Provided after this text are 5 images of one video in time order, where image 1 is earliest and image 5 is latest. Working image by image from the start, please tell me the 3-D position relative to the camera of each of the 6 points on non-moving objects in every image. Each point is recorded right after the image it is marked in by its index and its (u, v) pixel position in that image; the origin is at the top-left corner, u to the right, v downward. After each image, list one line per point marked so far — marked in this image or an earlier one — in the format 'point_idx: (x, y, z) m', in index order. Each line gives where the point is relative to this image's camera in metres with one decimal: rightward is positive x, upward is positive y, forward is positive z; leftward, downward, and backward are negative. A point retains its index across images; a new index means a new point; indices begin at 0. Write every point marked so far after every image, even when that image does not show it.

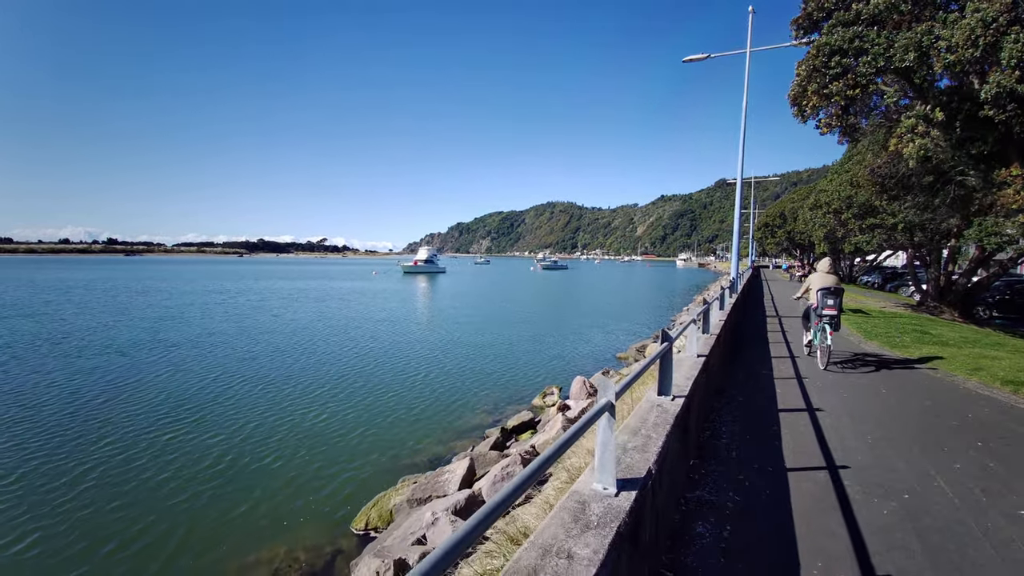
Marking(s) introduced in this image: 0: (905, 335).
0: (+9.3, -1.1, +11.7) m
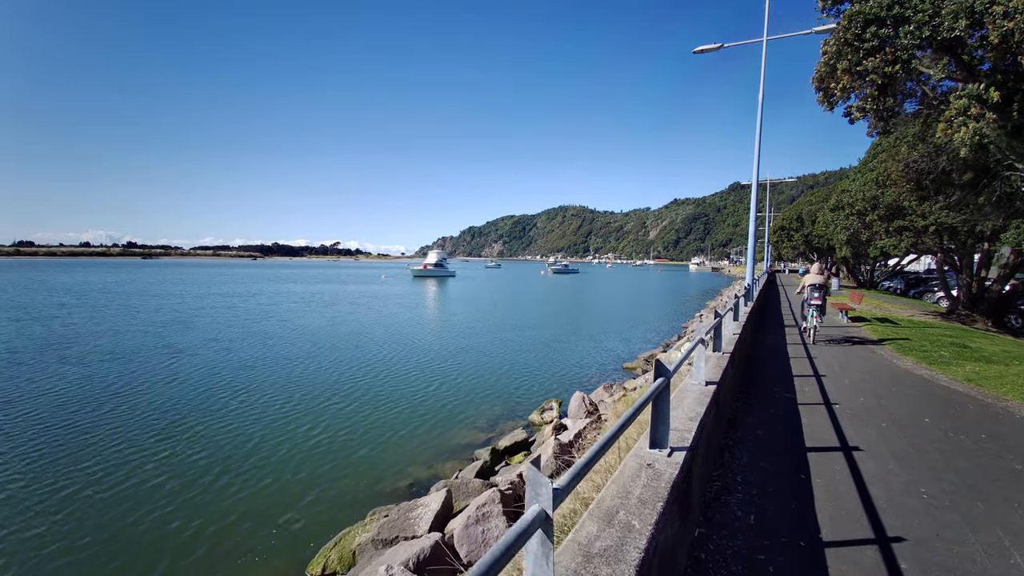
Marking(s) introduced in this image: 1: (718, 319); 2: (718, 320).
0: (+9.2, -1.3, +10.6) m
1: (+2.5, -0.4, +6.0) m
2: (+2.5, -0.4, +6.0) m
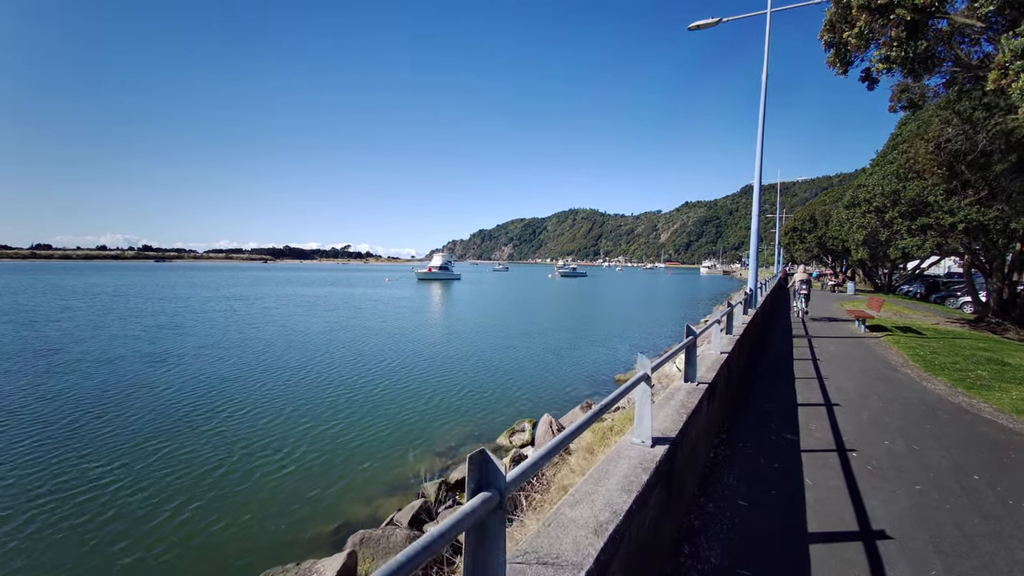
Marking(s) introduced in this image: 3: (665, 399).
0: (+8.4, -1.4, +8.9) m
1: (+1.7, -0.5, +4.5) m
2: (+1.6, -0.5, +4.4) m
3: (+1.2, -0.9, +4.0) m
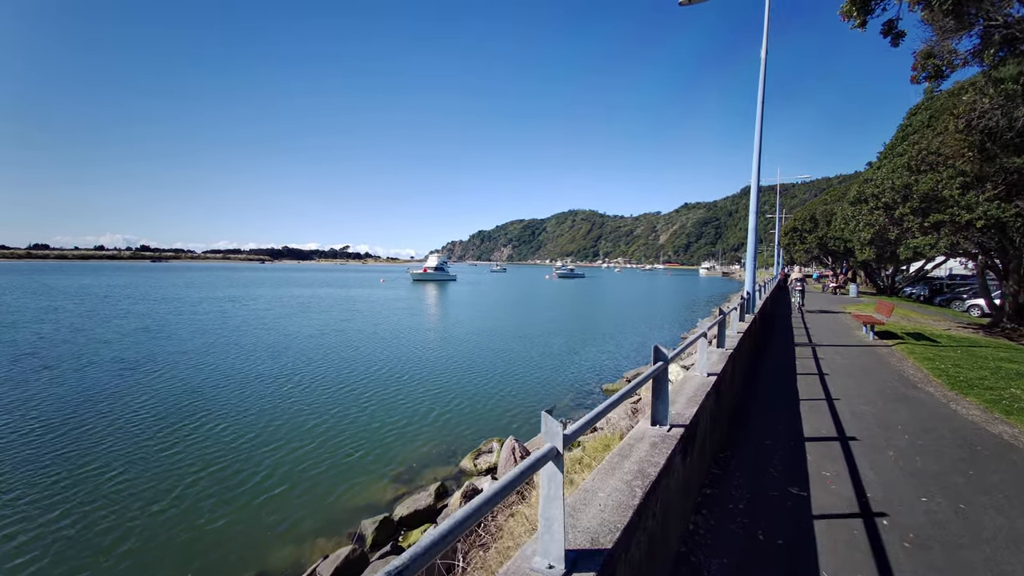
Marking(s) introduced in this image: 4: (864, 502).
0: (+7.8, -1.5, +7.7) m
1: (+1.0, -0.5, +3.3) m
2: (+1.0, -0.5, +3.2) m
3: (+0.6, -0.9, +2.8) m
4: (+2.7, -1.6, +3.7) m
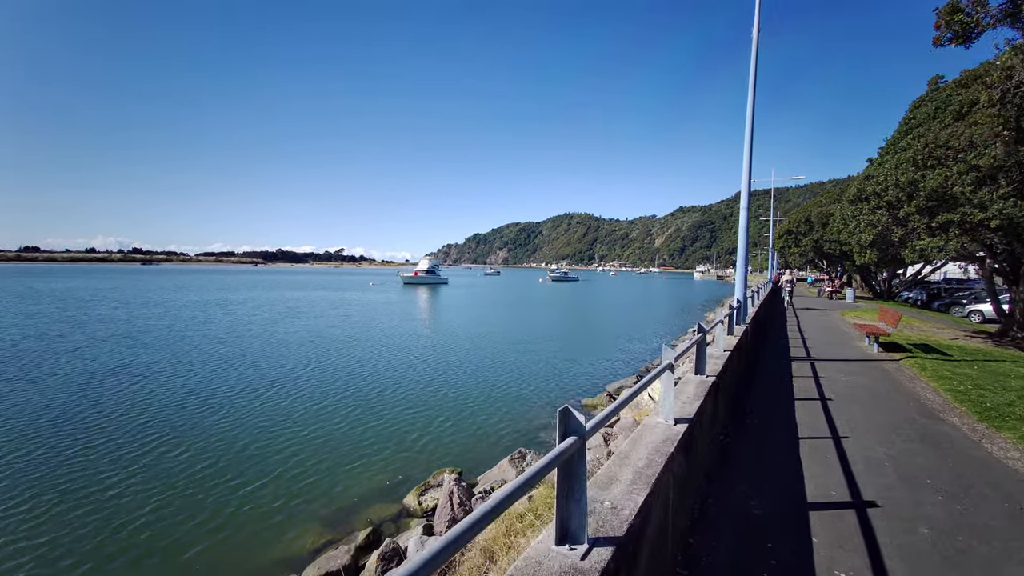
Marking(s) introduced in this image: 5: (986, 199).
0: (+7.0, -1.6, +6.4) m
1: (+0.3, -0.6, +2.0) m
2: (+0.3, -0.6, +1.9) m
3: (-0.1, -1.0, +1.5) m
4: (+1.9, -1.7, +2.5) m
5: (+10.6, +2.0, +11.1) m
